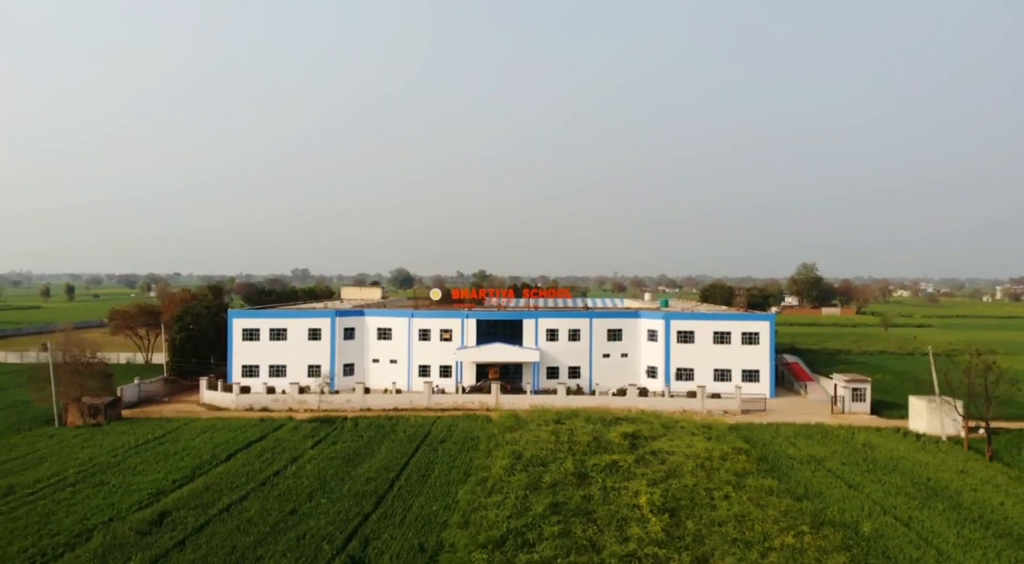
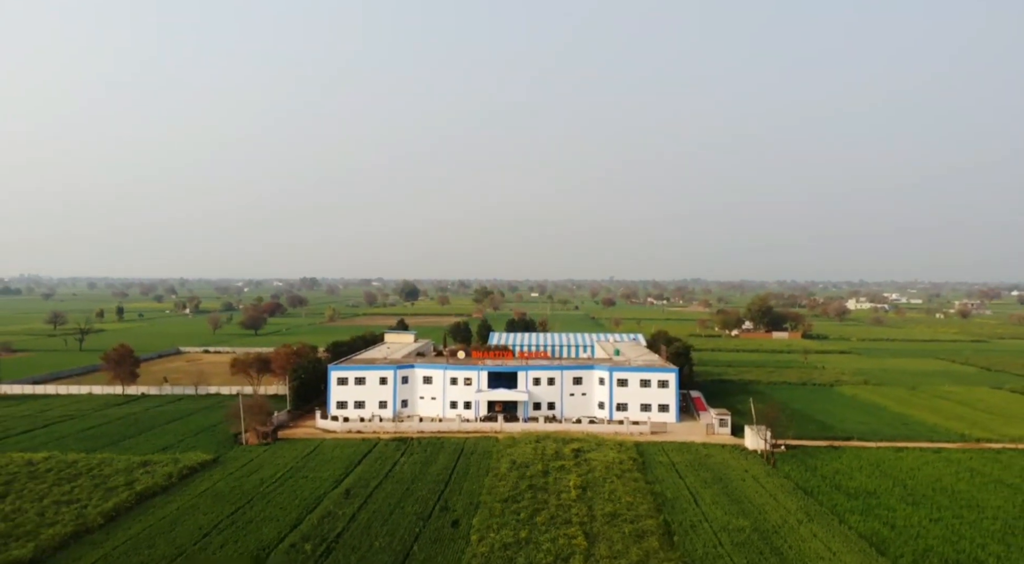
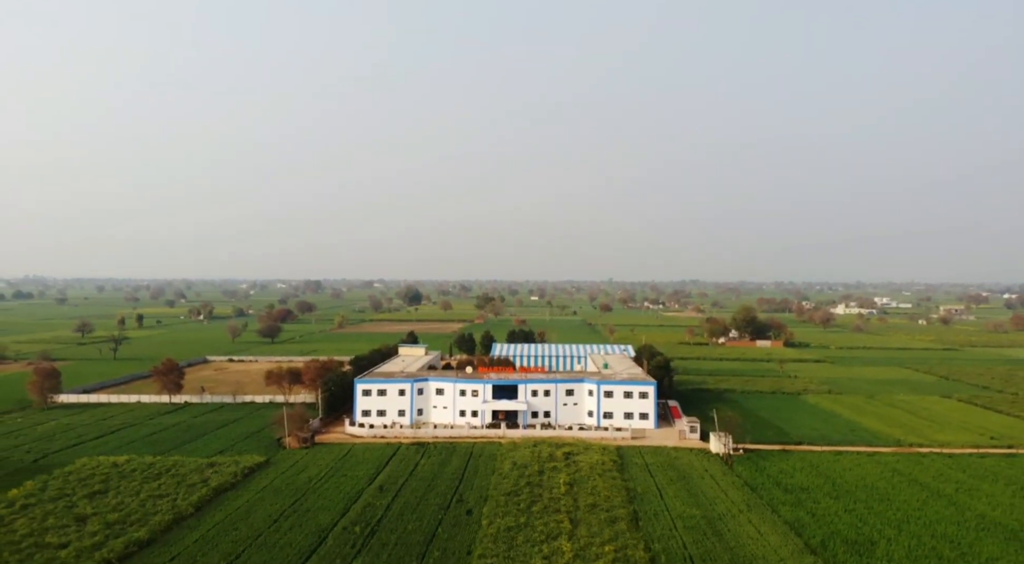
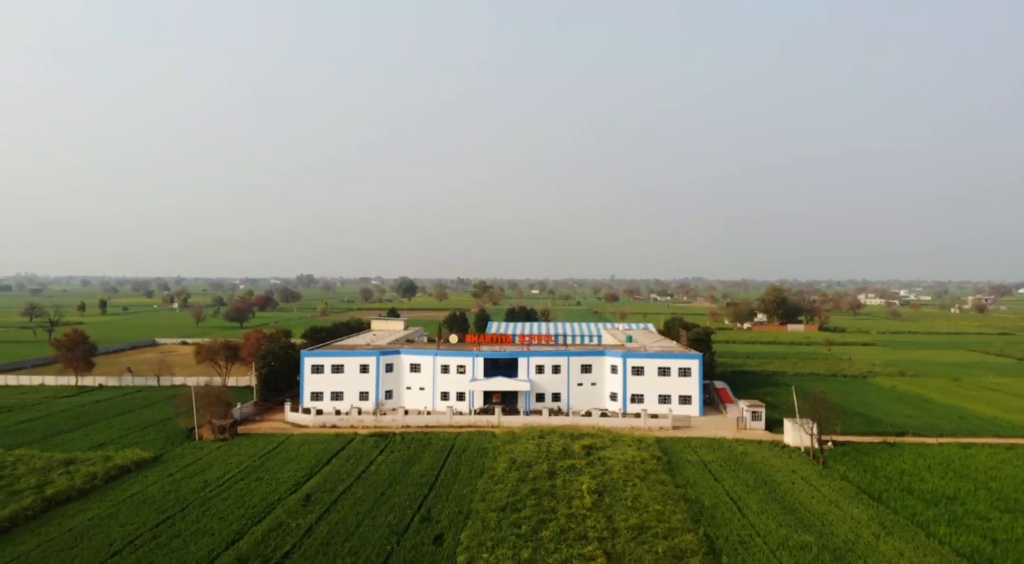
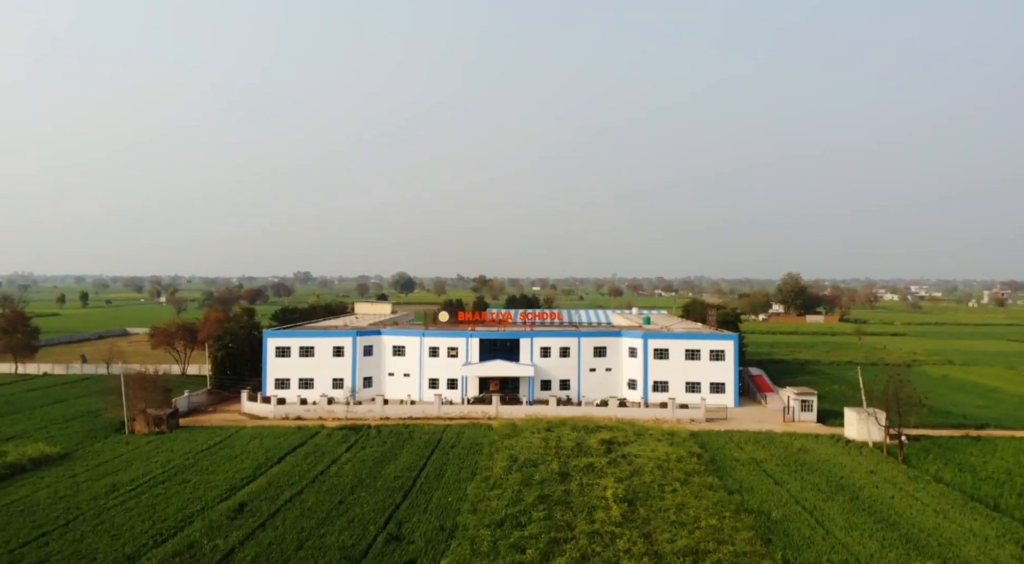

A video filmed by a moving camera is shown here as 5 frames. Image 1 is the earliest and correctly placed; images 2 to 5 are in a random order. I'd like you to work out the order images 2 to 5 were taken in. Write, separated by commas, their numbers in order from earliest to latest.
5, 4, 2, 3
